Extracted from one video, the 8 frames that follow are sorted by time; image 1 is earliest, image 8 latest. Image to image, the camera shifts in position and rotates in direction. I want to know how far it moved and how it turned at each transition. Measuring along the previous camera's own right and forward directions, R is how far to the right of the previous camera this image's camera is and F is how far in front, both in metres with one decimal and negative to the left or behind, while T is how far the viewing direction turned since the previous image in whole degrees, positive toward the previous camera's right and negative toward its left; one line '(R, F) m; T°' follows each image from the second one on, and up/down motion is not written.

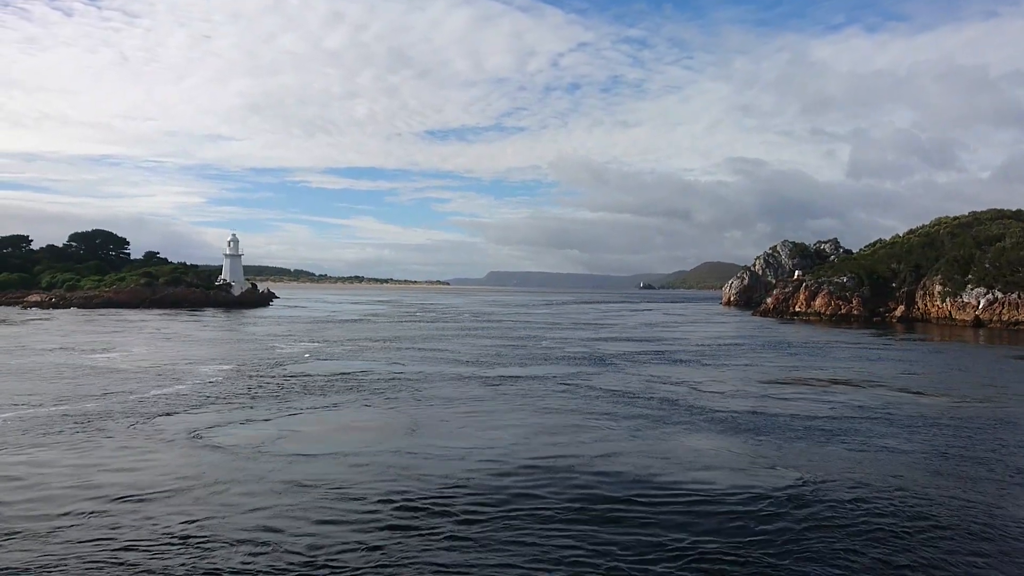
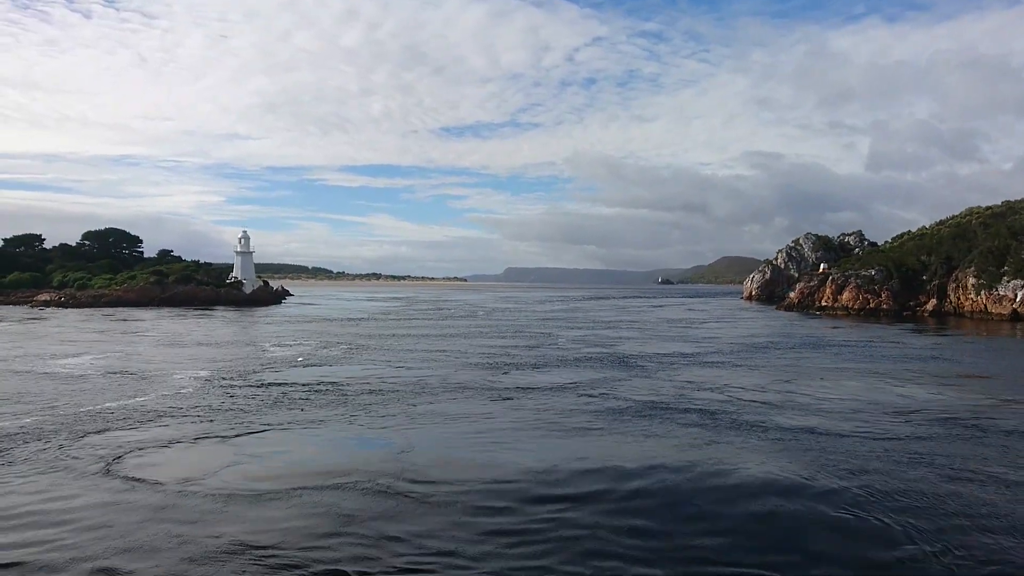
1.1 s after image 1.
(+0.2, +3.2) m; -1°
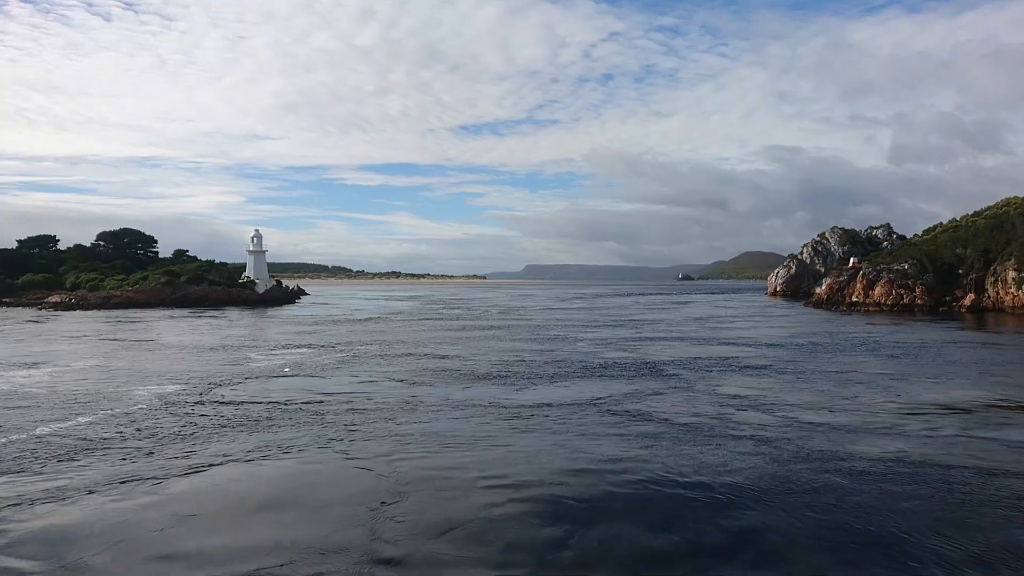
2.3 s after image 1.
(+0.2, +3.4) m; -2°
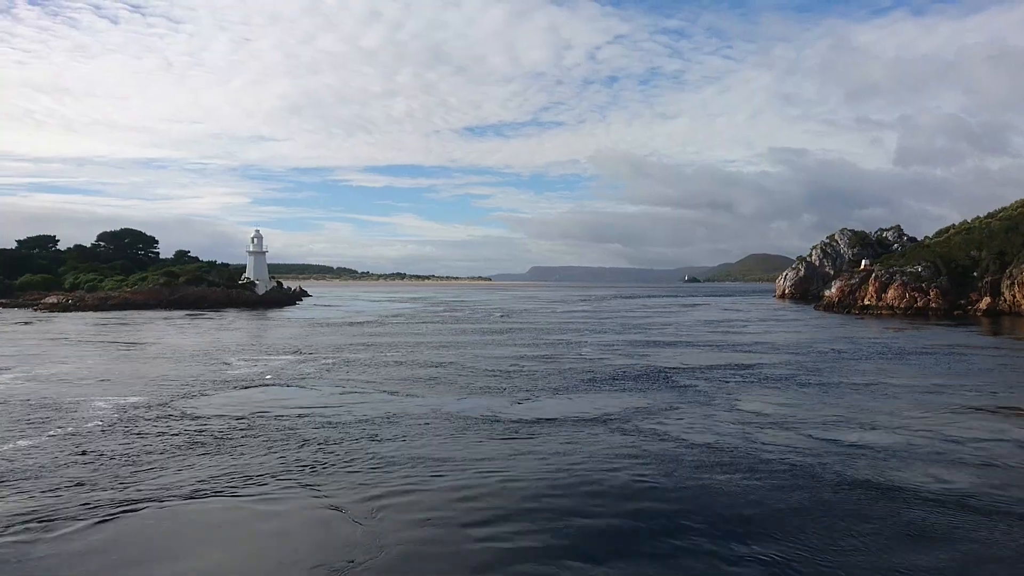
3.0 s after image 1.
(+0.1, +2.2) m; 0°
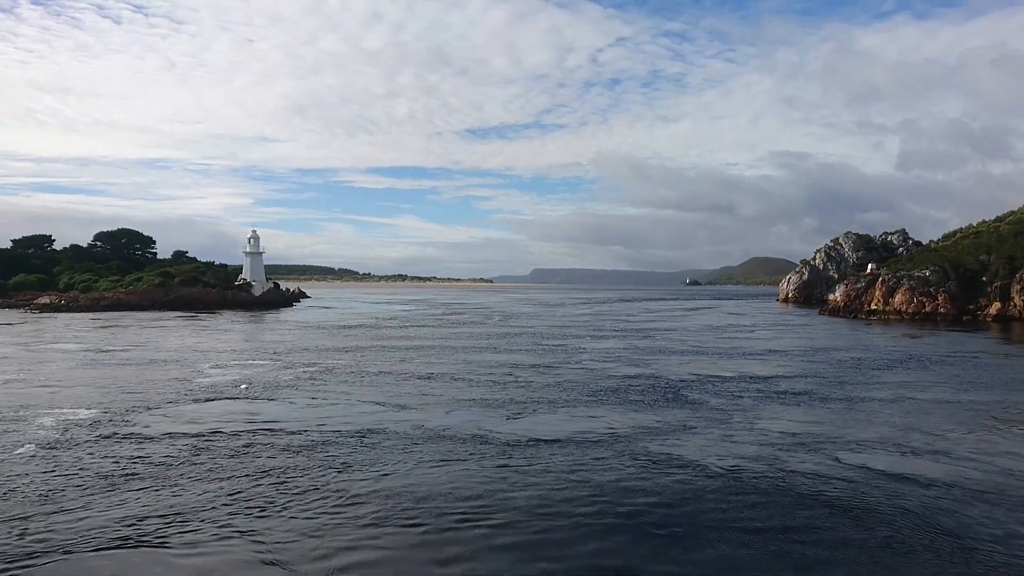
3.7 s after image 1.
(+0.1, +1.9) m; 0°
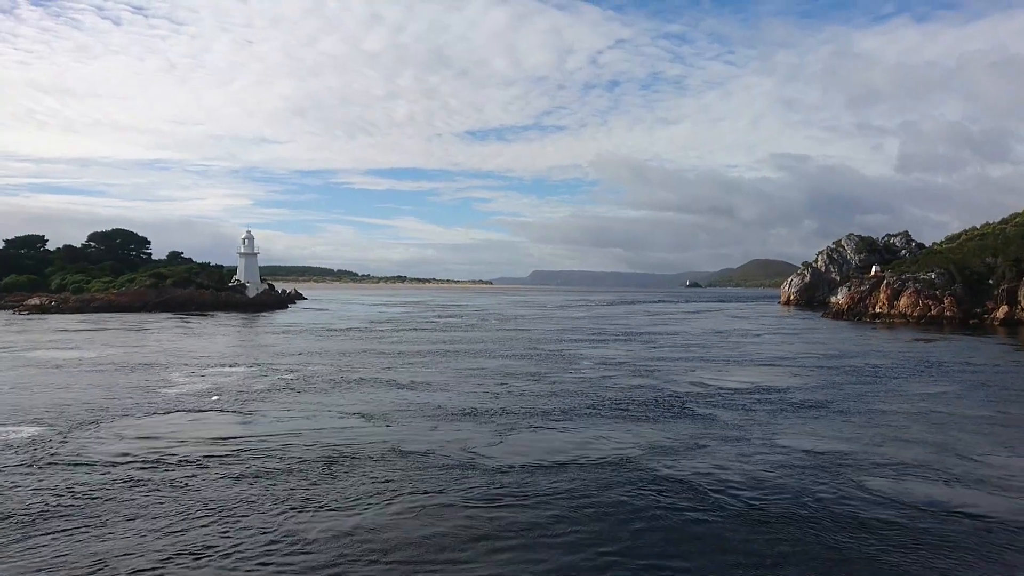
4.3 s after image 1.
(+0.2, +1.9) m; 0°
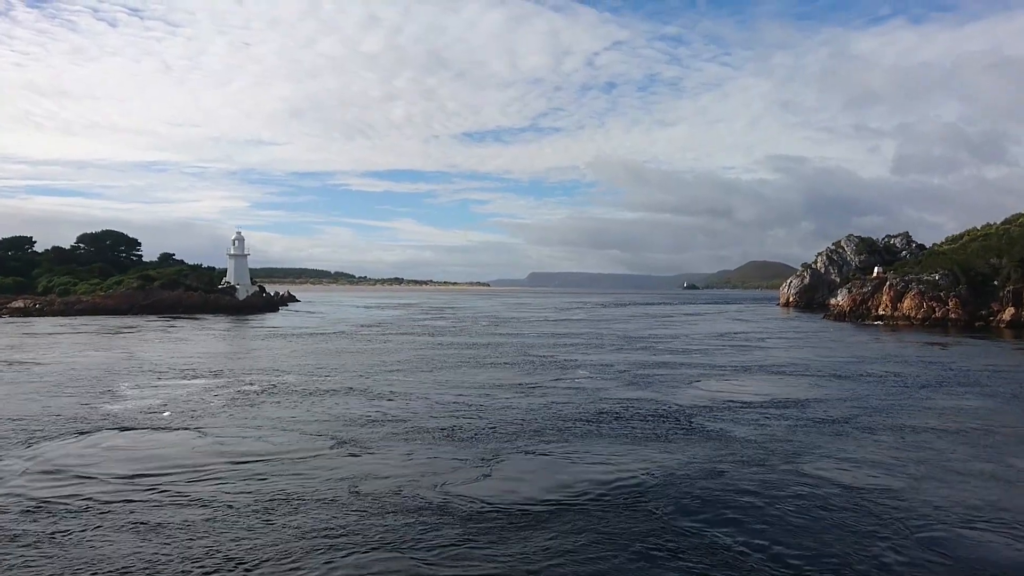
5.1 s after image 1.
(+0.3, +2.3) m; 0°
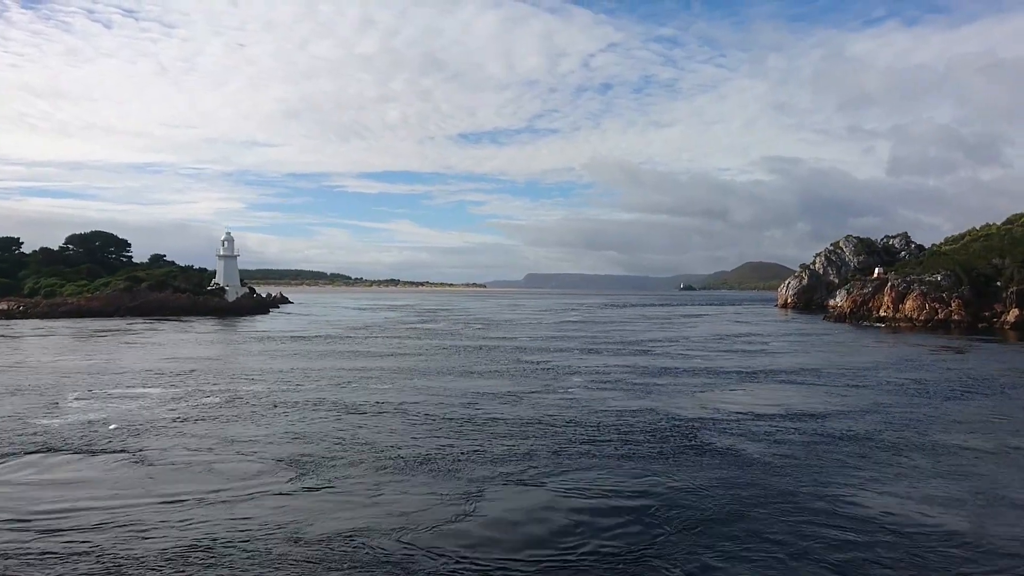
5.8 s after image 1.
(+0.2, +2.0) m; 0°
